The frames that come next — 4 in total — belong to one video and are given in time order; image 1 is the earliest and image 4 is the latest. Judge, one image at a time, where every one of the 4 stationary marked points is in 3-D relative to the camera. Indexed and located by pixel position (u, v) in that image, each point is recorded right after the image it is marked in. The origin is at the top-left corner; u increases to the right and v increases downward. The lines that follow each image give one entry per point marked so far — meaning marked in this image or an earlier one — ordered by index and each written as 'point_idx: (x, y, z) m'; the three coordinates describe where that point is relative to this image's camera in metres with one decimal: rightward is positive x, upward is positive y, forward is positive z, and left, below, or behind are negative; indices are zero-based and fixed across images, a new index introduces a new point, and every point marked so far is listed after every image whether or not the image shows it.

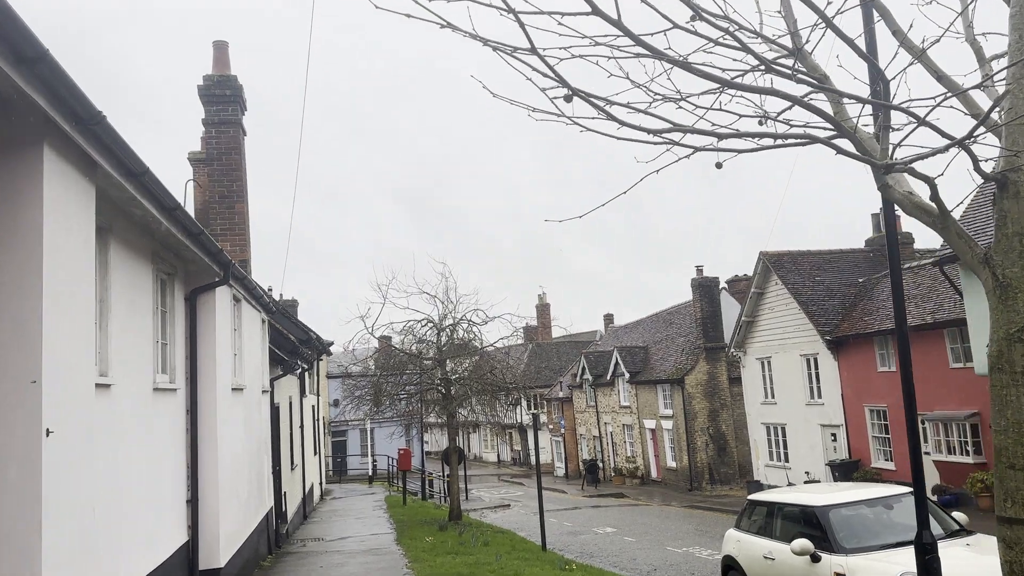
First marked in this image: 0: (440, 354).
0: (-1.7, -1.5, +17.6) m
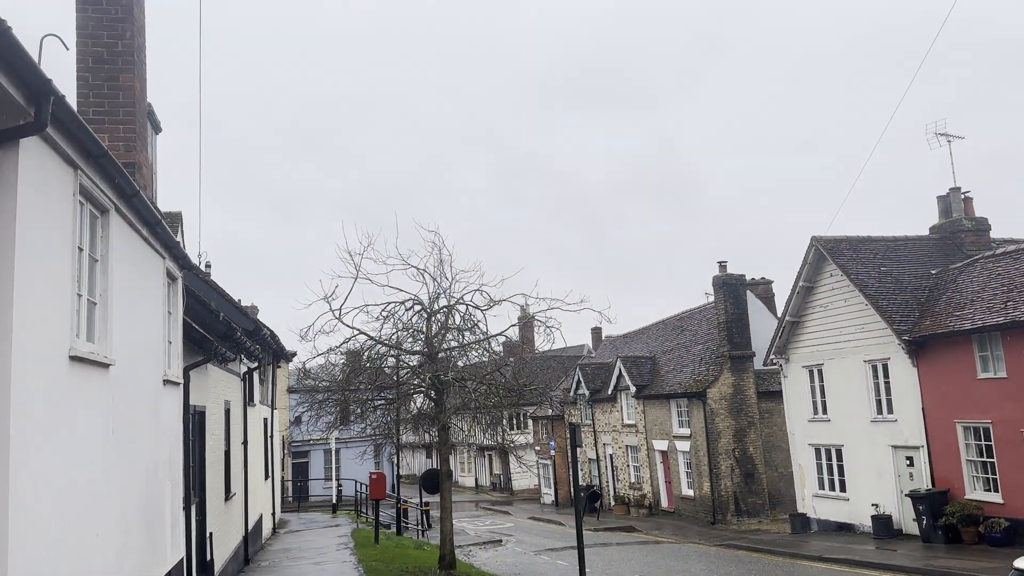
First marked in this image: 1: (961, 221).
0: (-1.5, -1.0, +13.4) m
1: (+11.4, +1.7, +19.0) m
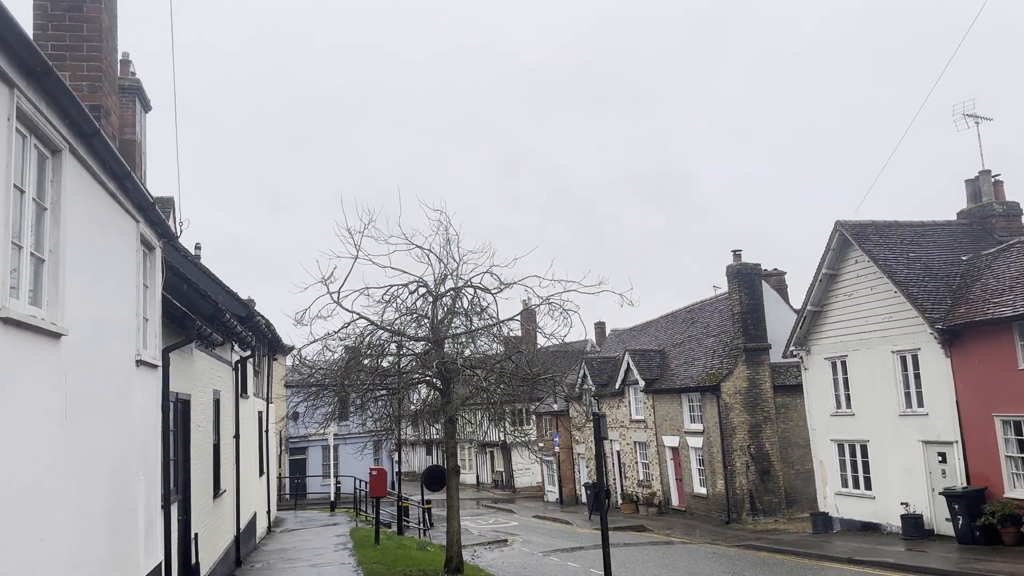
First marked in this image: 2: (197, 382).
0: (-1.3, -0.7, +12.5) m
1: (+11.6, +2.0, +18.1) m
2: (-4.1, -1.2, +9.6) m
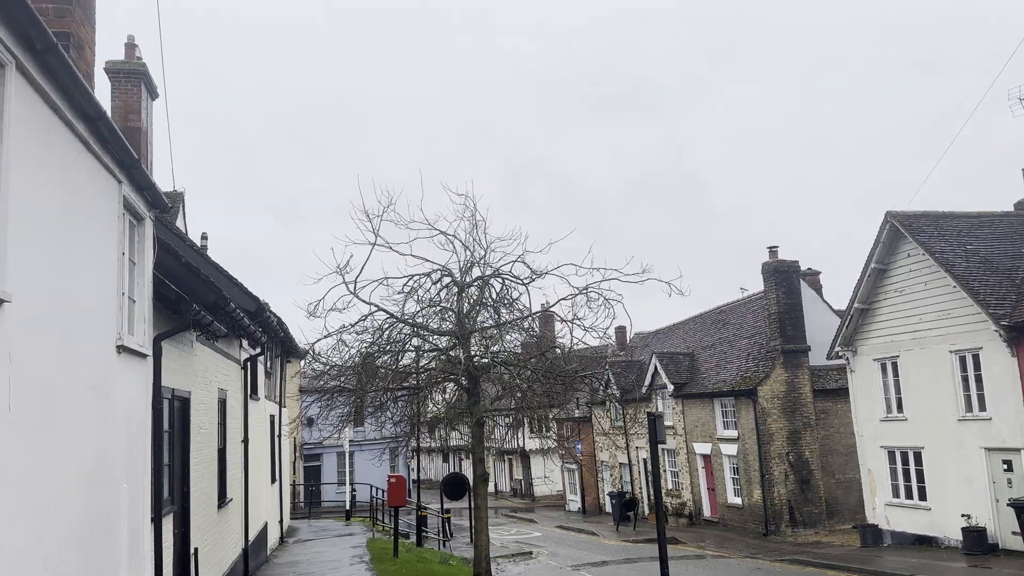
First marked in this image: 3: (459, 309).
0: (-0.8, -0.6, +11.4) m
1: (+12.2, +2.1, +16.8) m
2: (-3.6, -1.0, +8.6) m
3: (-0.8, -0.4, +11.4) m
